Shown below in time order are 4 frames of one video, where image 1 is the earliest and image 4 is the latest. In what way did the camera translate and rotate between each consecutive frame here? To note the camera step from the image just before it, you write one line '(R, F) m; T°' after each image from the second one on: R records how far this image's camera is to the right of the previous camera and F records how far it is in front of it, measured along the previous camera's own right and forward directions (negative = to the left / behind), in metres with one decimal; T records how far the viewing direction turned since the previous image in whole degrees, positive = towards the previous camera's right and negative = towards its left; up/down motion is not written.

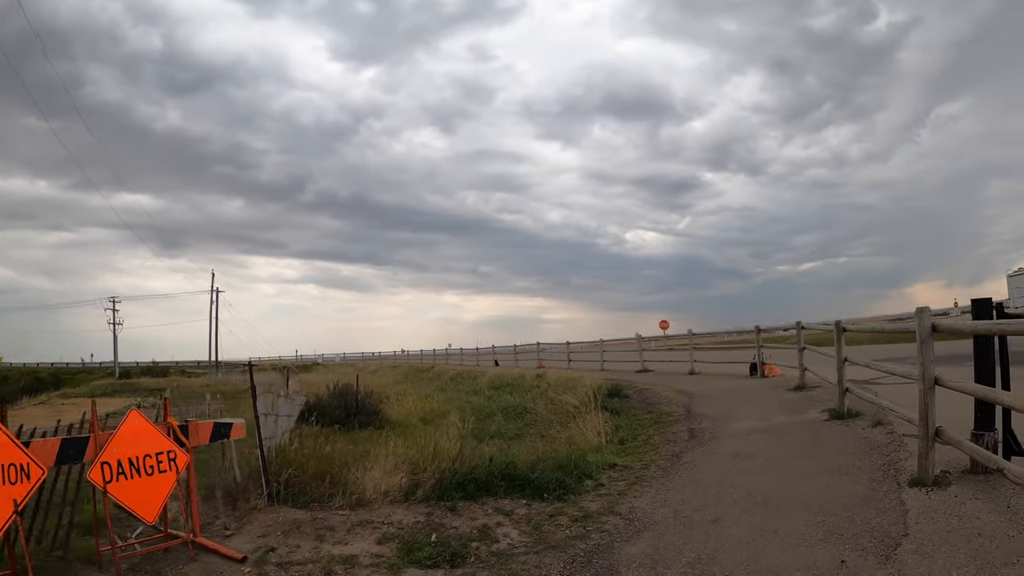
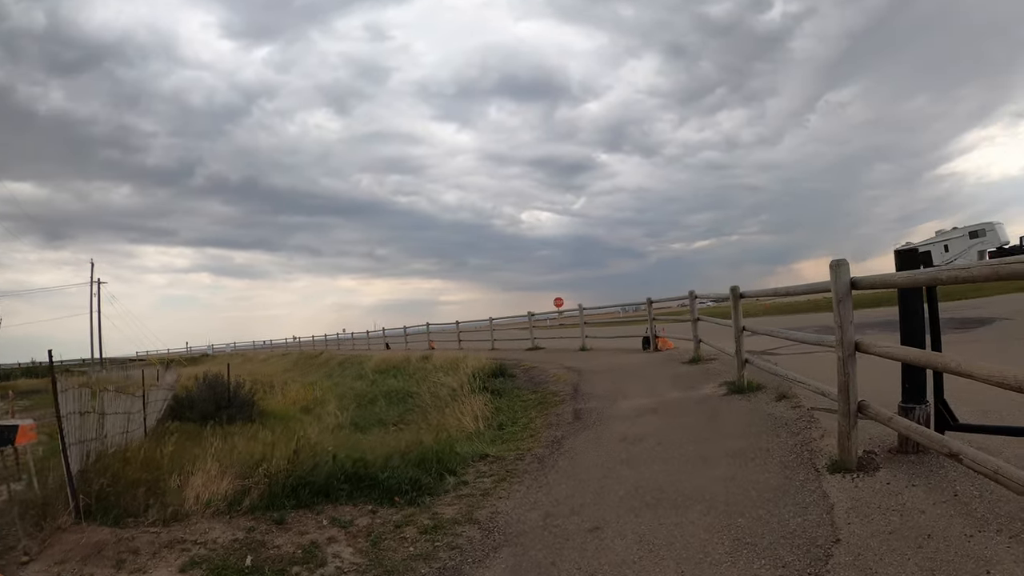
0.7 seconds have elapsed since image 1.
(+0.7, +1.5) m; +9°
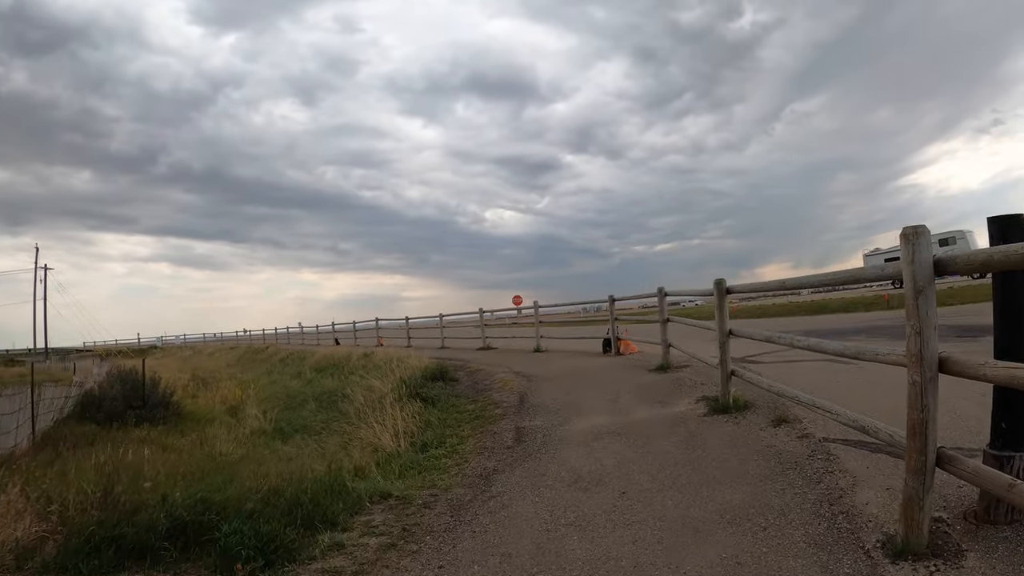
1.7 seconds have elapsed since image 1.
(+0.4, +1.8) m; +3°
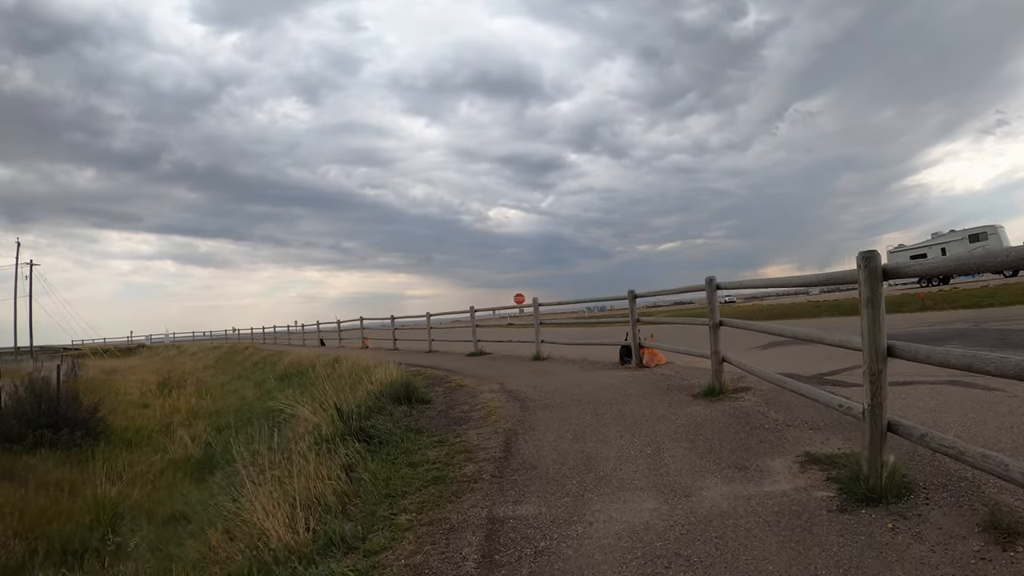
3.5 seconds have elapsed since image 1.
(+0.2, +2.9) m; 0°
